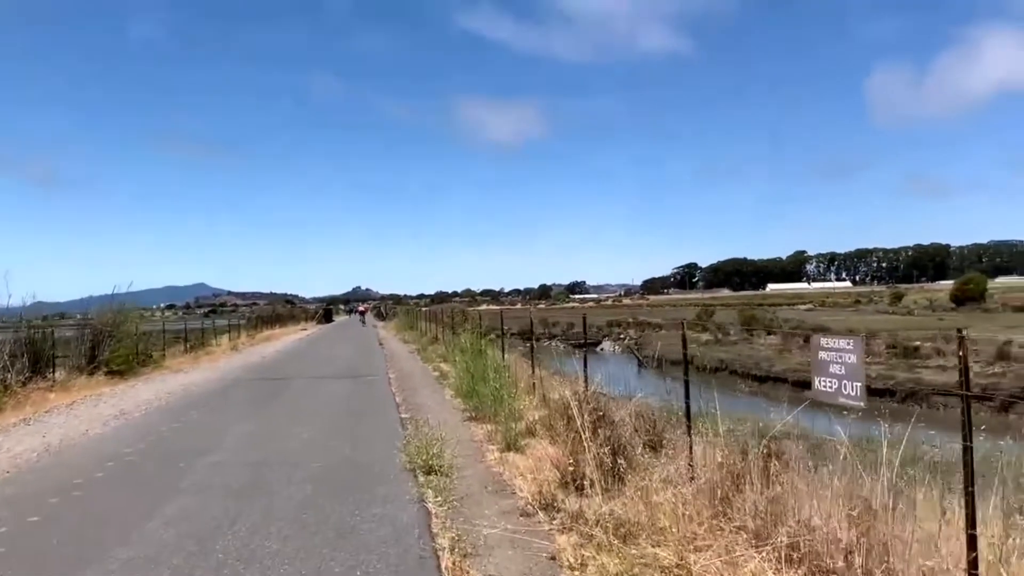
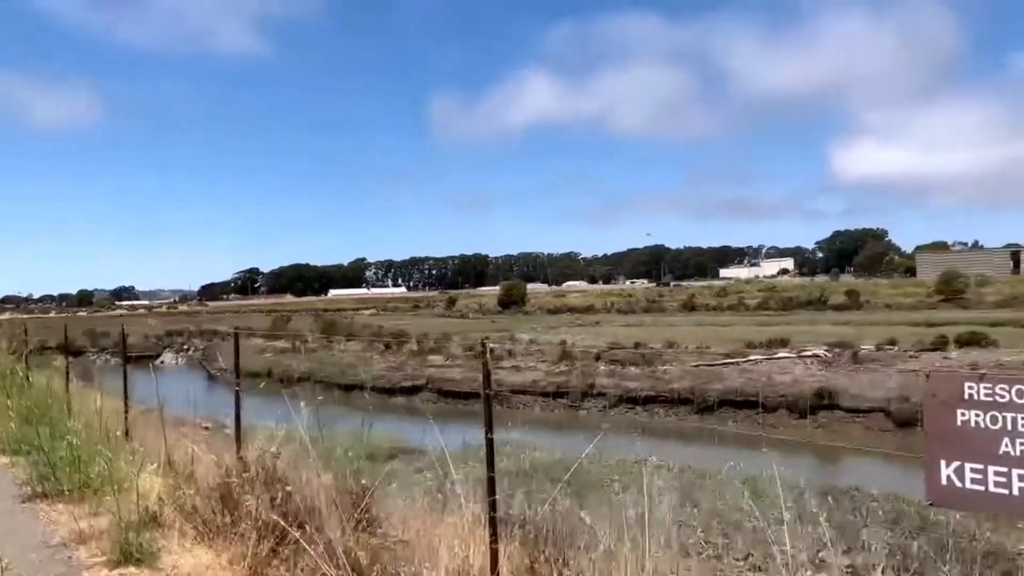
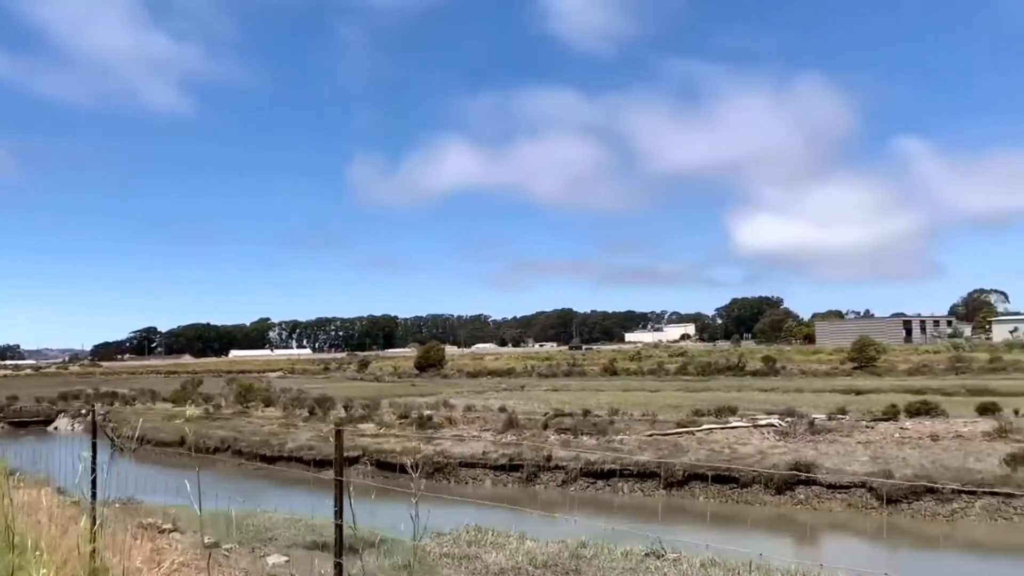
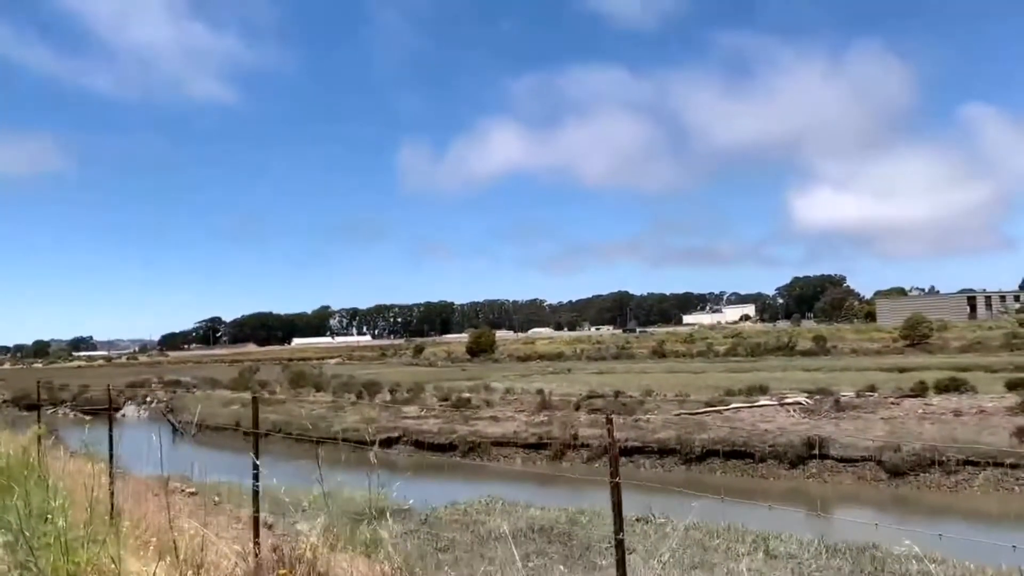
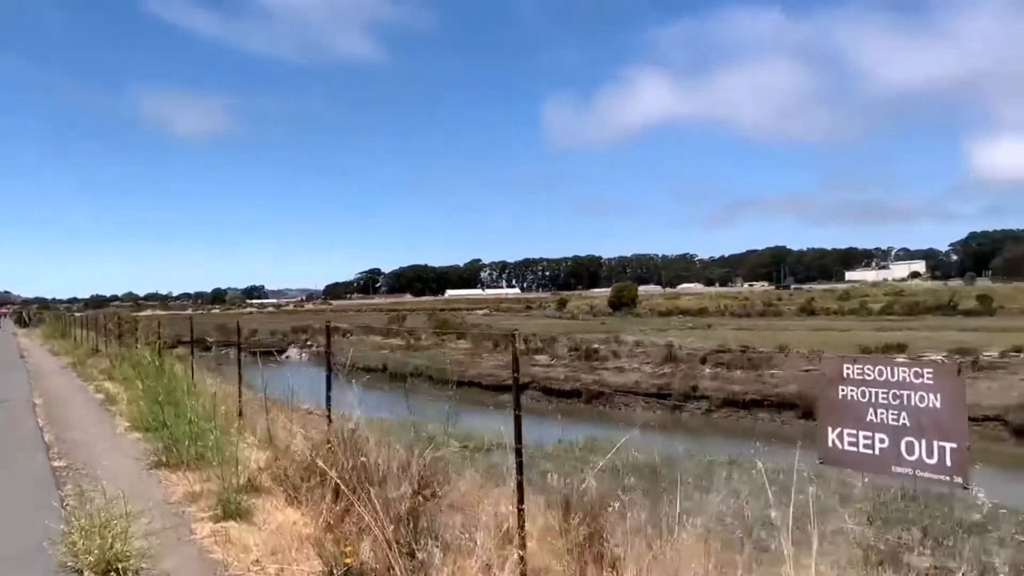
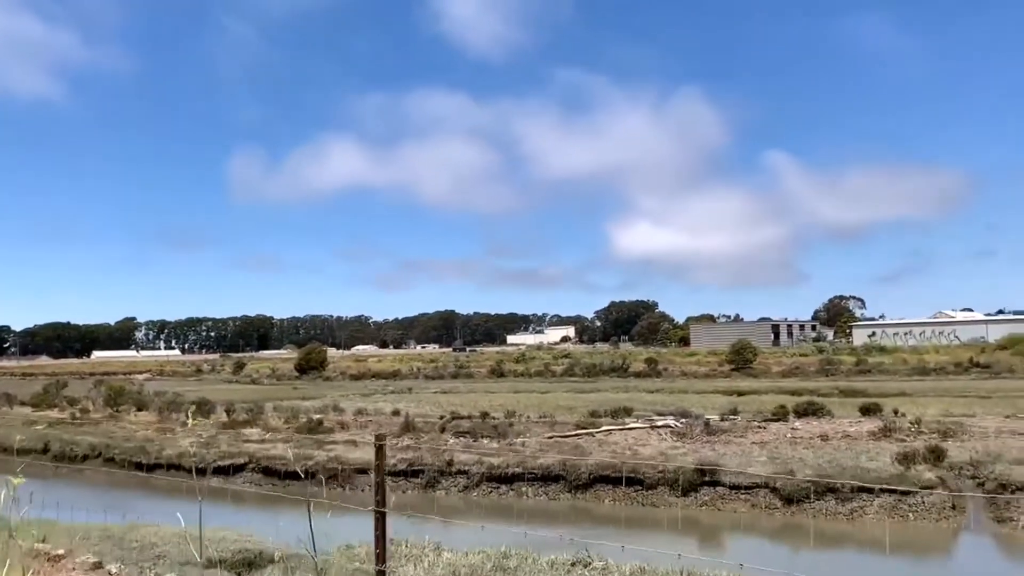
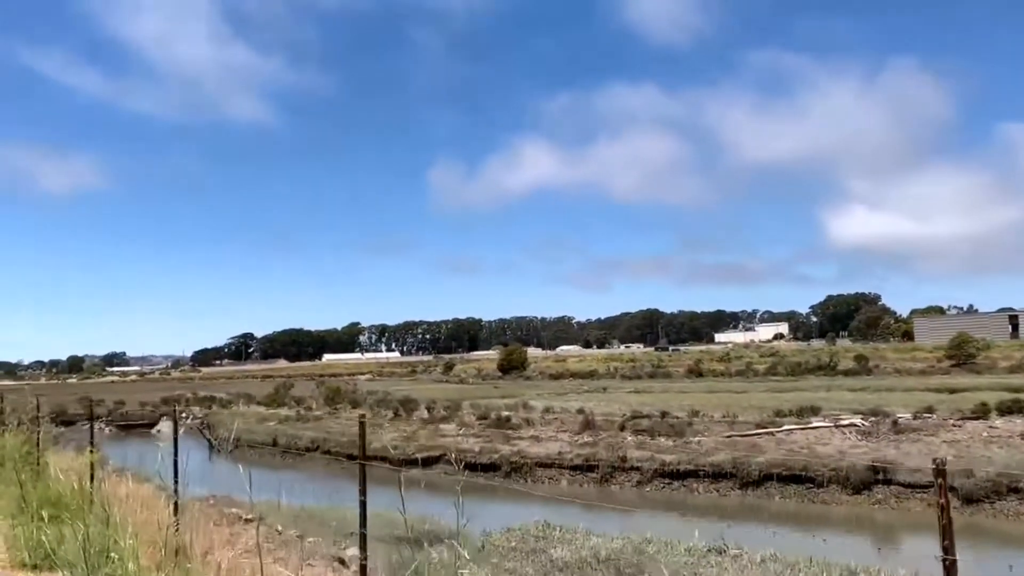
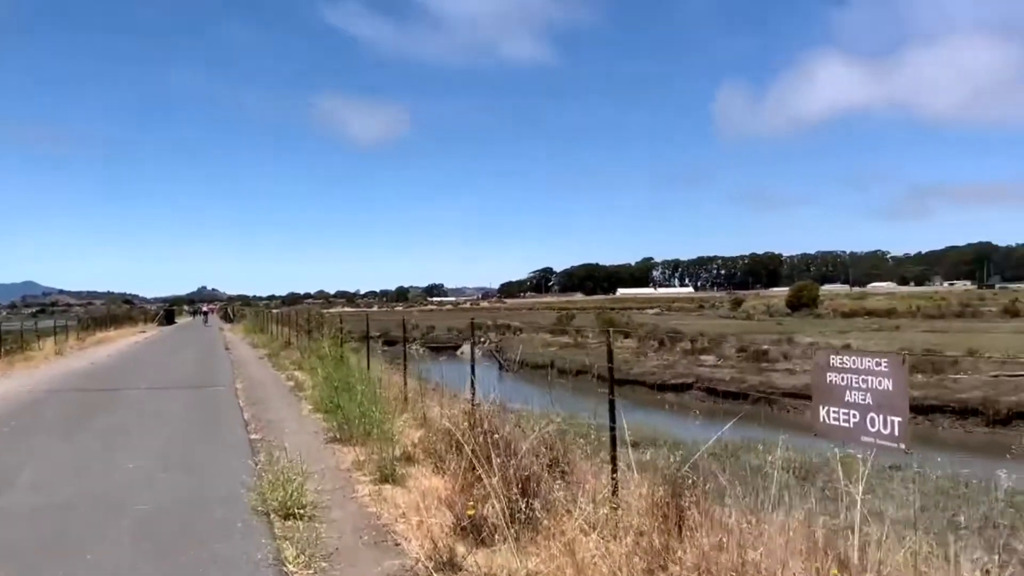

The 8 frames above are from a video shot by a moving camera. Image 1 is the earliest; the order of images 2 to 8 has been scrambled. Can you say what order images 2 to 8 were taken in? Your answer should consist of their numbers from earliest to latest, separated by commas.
8, 5, 2, 4, 7, 3, 6
